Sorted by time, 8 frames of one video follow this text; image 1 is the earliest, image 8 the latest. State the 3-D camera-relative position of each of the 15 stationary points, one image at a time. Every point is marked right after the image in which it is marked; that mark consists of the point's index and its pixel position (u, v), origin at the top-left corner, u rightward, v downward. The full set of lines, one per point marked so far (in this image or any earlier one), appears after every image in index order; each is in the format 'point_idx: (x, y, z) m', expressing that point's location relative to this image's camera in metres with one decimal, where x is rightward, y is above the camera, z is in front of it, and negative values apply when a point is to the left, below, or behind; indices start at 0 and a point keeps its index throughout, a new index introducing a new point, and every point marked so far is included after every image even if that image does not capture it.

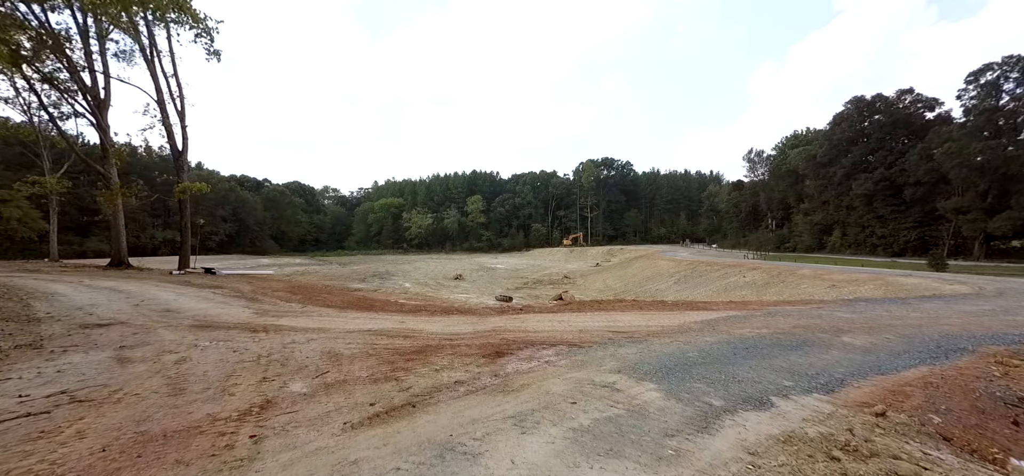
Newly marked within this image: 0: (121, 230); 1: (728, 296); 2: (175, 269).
0: (-15.2, +0.3, +16.4) m
1: (+7.7, -2.1, +15.1) m
2: (-11.6, -1.1, +14.5) m
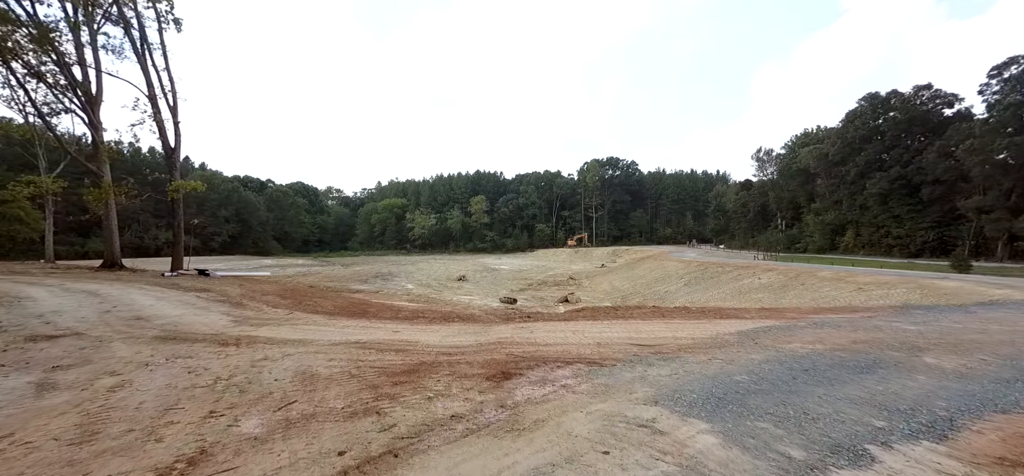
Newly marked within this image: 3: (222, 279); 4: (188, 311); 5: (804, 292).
0: (-15.0, +0.3, +15.9) m
1: (+7.8, -2.1, +14.4) m
2: (-11.4, -1.1, +14.1) m
3: (-8.0, -1.2, +11.8) m
4: (-4.7, -1.0, +6.0) m
5: (+8.4, -1.6, +12.2) m
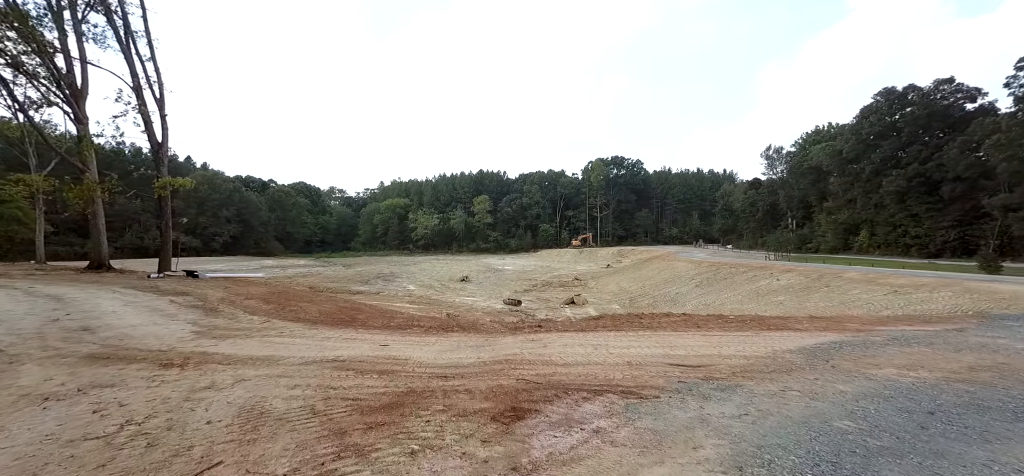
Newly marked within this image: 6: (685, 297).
0: (-14.8, +0.3, +15.3) m
1: (+8.0, -2.1, +13.6) m
2: (-11.2, -1.1, +13.4) m
3: (-7.9, -1.2, +11.1) m
4: (-4.6, -1.0, +5.3) m
5: (+8.6, -1.6, +11.4) m
6: (+8.1, -2.8, +19.8) m
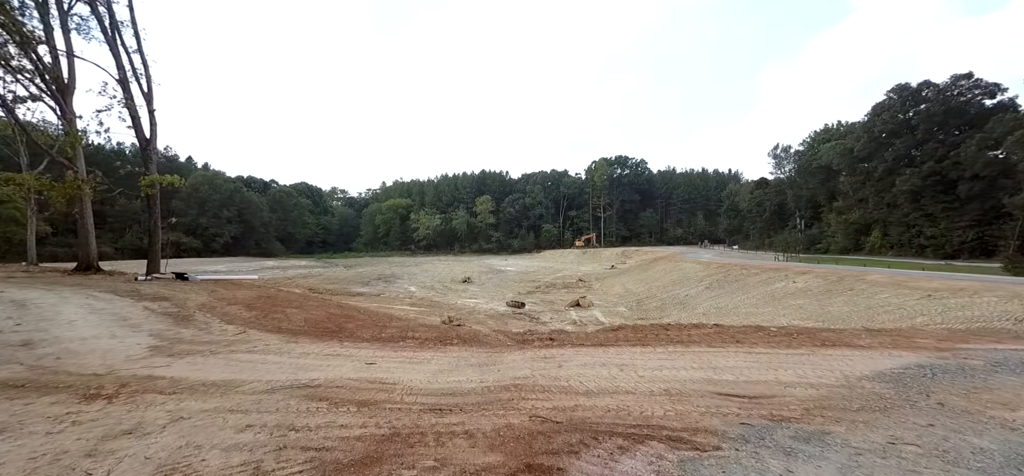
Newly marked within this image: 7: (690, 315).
0: (-14.7, +0.3, +14.7) m
1: (+8.1, -2.1, +12.9) m
2: (-11.1, -1.1, +12.8) m
3: (-7.8, -1.2, +10.5) m
4: (-4.5, -1.0, +4.7) m
5: (+8.7, -1.6, +10.7) m
6: (+8.3, -2.8, +19.1) m
7: (+7.1, -3.1, +16.8) m
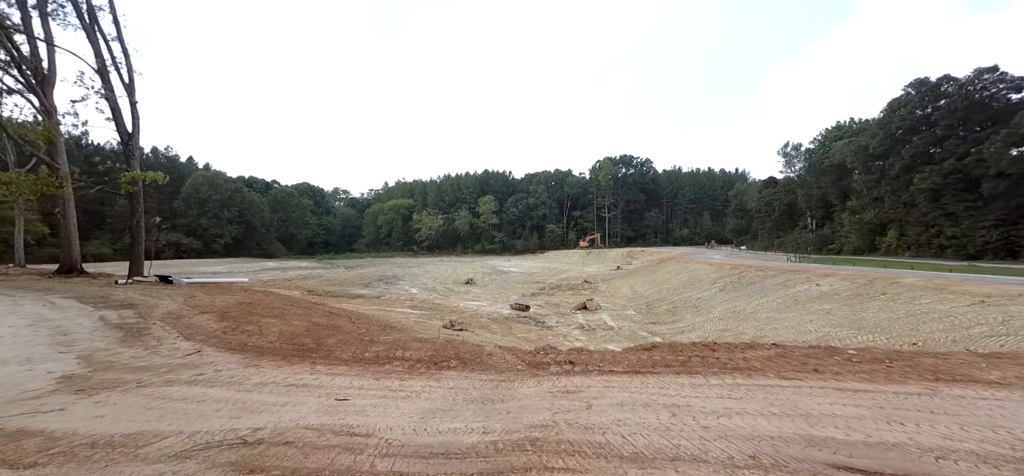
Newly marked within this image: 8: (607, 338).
0: (-14.5, +0.3, +14.0) m
1: (+8.3, -2.1, +12.1) m
2: (-11.0, -1.1, +12.0) m
3: (-7.7, -1.2, +9.7) m
4: (-4.4, -1.0, +3.9) m
5: (+8.8, -1.6, +9.8) m
6: (+8.5, -2.8, +18.2) m
7: (+7.2, -3.1, +15.9) m
8: (+3.7, -3.9, +16.4) m
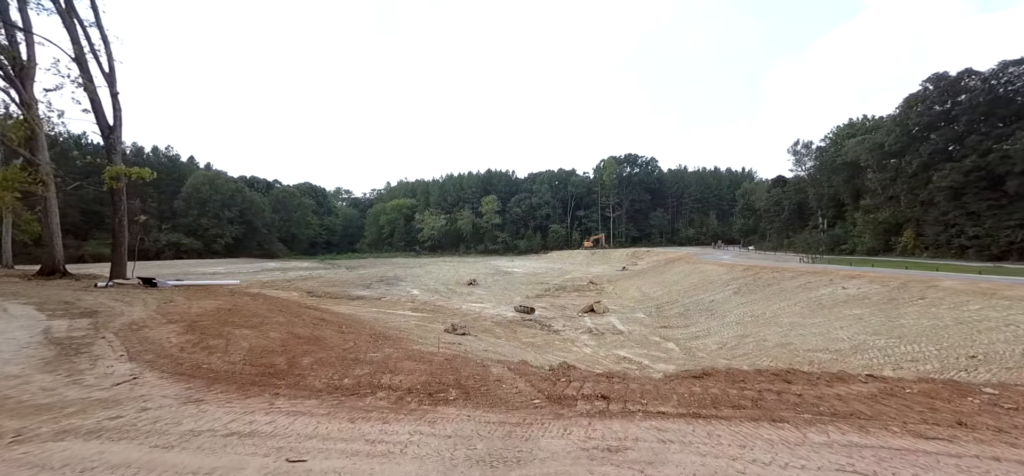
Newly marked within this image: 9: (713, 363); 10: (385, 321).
0: (-14.3, +0.3, +13.3) m
1: (+8.4, -2.1, +11.2) m
2: (-10.8, -1.1, +11.3) m
3: (-7.5, -1.2, +9.0) m
4: (-4.3, -1.0, +3.1) m
5: (+8.9, -1.6, +8.9) m
6: (+8.7, -2.8, +17.4) m
7: (+7.4, -3.1, +15.1) m
8: (+3.9, -3.9, +15.6) m
9: (+5.5, -3.4, +11.6) m
10: (-5.8, -3.8, +19.3) m
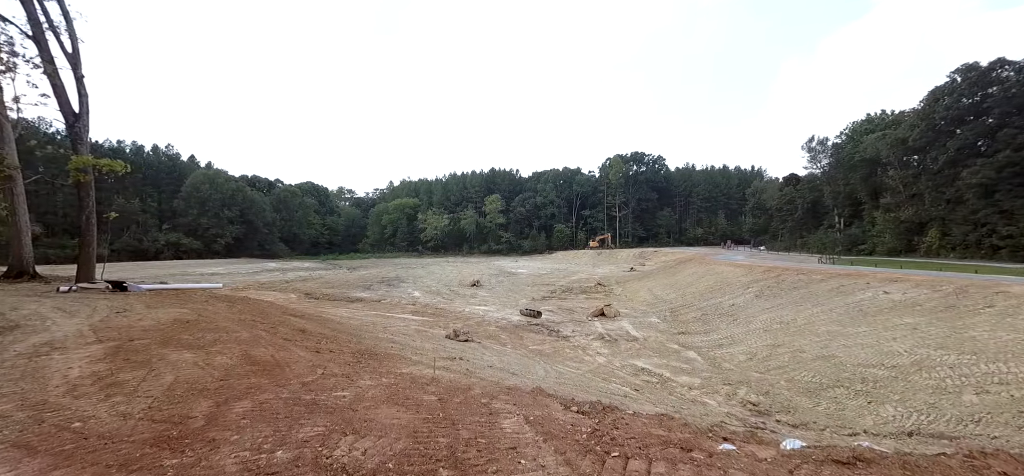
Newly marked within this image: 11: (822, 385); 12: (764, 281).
0: (-14.1, +0.3, +12.3) m
1: (+8.6, -2.1, +10.0) m
2: (-10.6, -1.1, +10.3) m
3: (-7.3, -1.1, +7.9) m
4: (-4.2, -1.0, +2.0) m
5: (+9.1, -1.5, +7.7) m
6: (+8.9, -2.8, +16.2) m
7: (+7.6, -3.1, +13.9) m
8: (+4.1, -3.8, +14.4) m
9: (+5.7, -3.4, +10.4) m
10: (-5.5, -3.8, +18.2) m
11: (+6.3, -3.0, +8.6) m
12: (+11.2, -1.9, +19.0) m
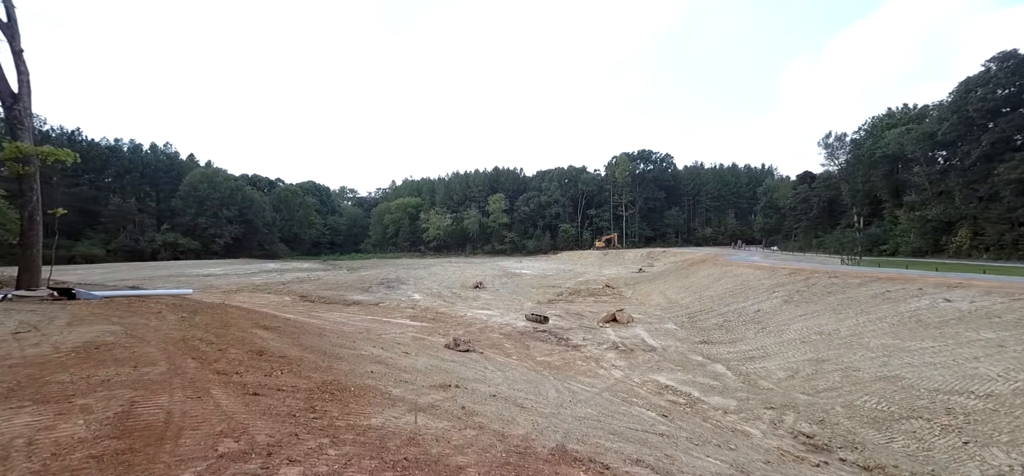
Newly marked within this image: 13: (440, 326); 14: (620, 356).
0: (-14.0, +0.3, +11.0) m
1: (+8.8, -2.1, +8.5) m
2: (-10.5, -1.1, +8.9) m
3: (-7.2, -1.1, +6.5) m
4: (-4.1, -1.0, +0.6) m
5: (+9.2, -1.5, +6.2) m
6: (+9.1, -2.8, +14.7) m
7: (+7.8, -3.1, +12.4) m
8: (+4.3, -3.8, +12.9) m
9: (+5.8, -3.4, +8.9) m
10: (-5.3, -3.8, +16.8) m
11: (+6.4, -3.0, +7.2) m
12: (+11.4, -1.9, +17.5) m
13: (-3.3, -4.0, +19.4) m
14: (+3.5, -3.9, +14.0) m
